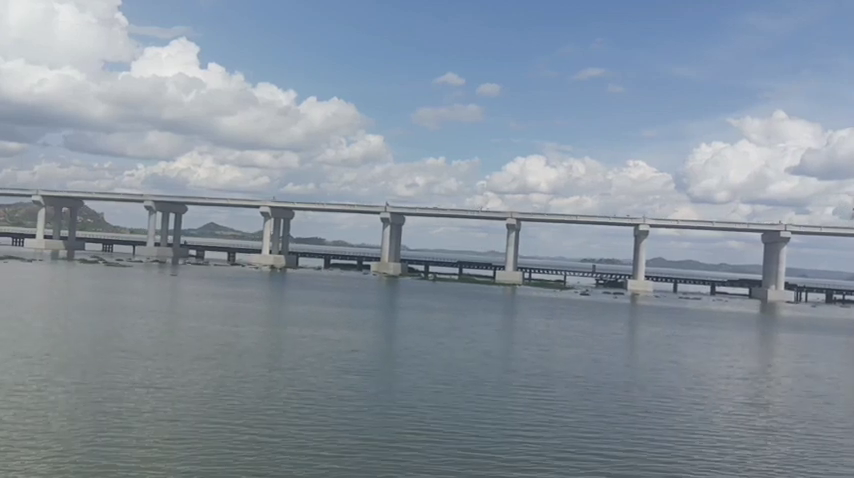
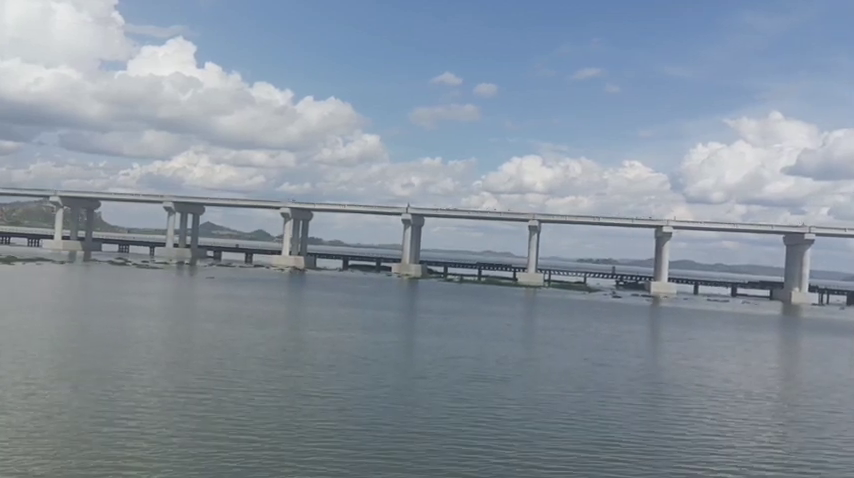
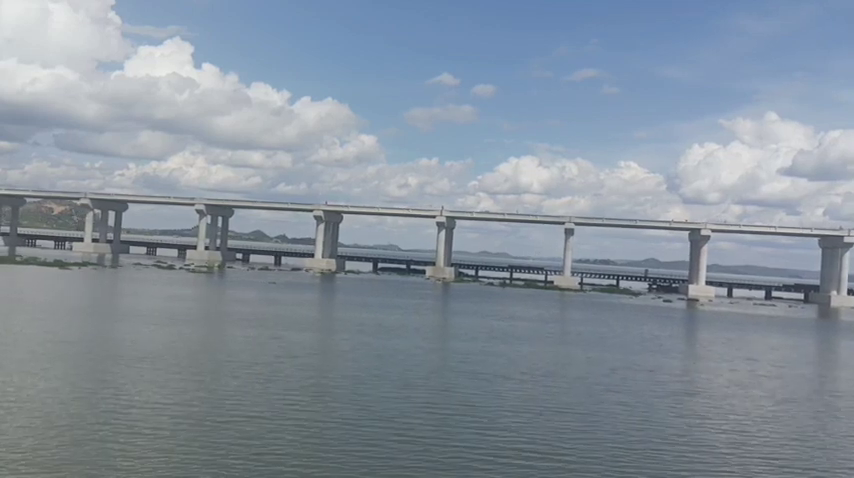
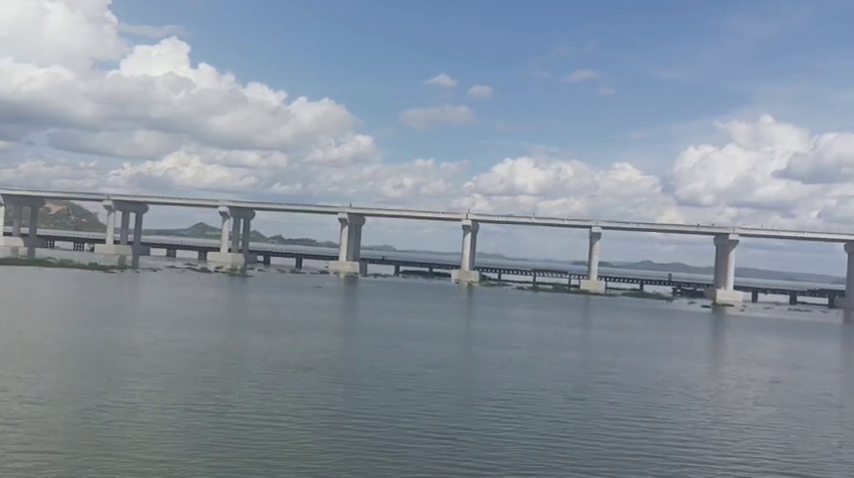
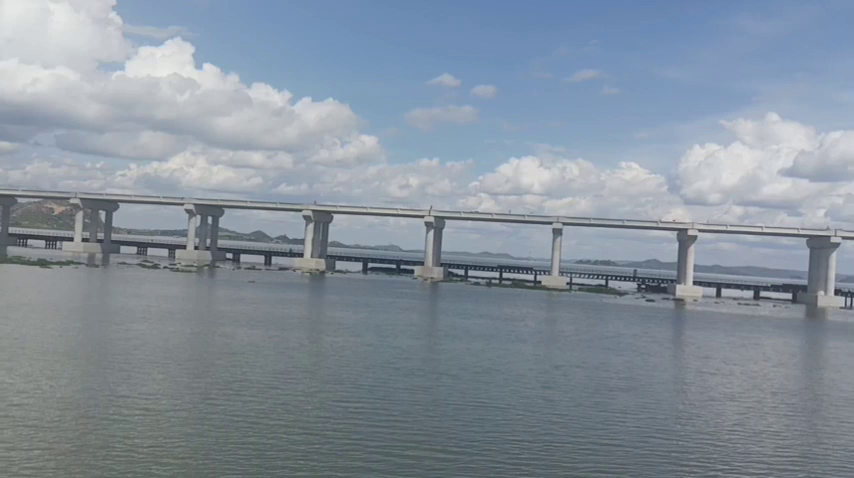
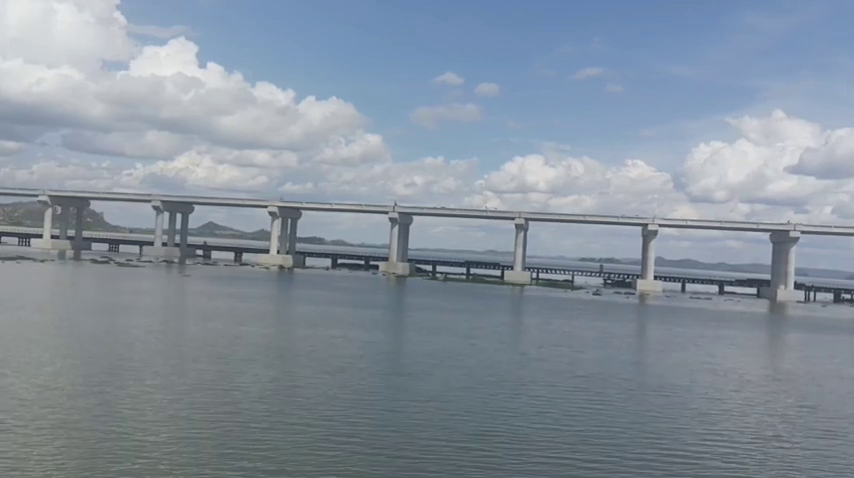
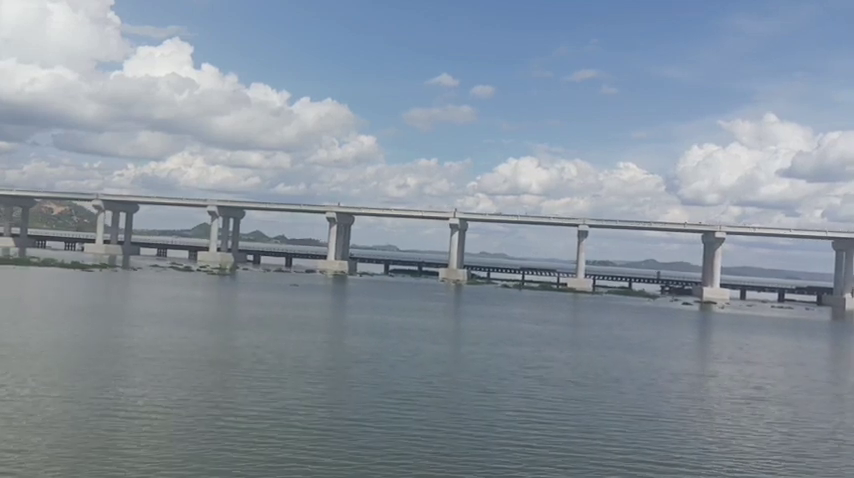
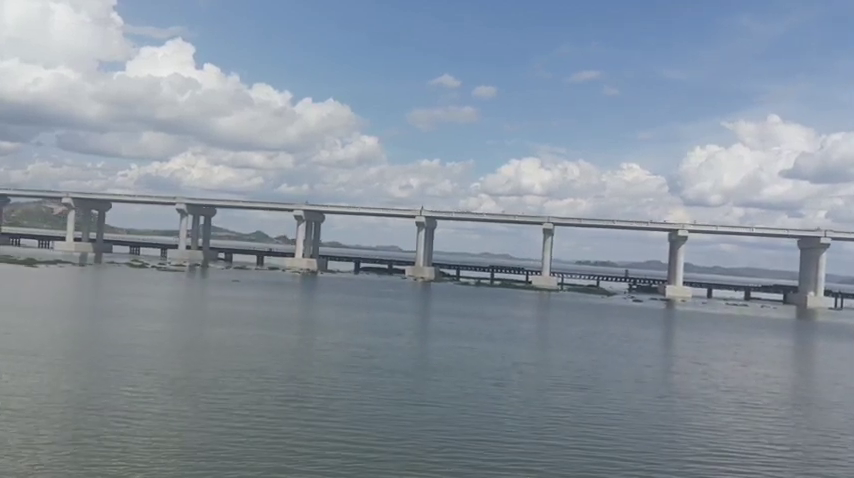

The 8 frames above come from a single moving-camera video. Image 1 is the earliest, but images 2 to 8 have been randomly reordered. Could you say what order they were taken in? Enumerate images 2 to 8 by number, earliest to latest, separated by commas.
6, 2, 8, 5, 3, 7, 4
